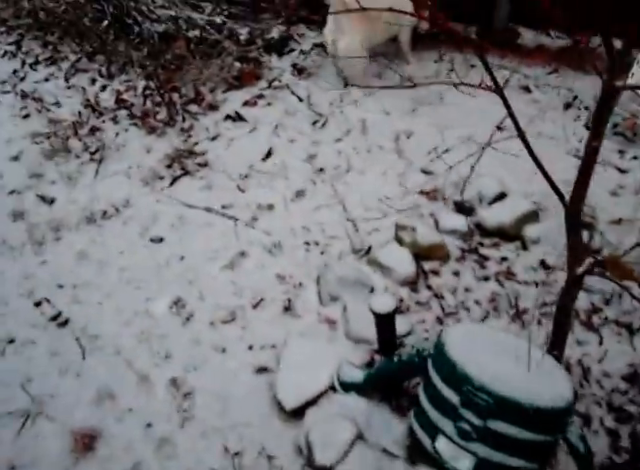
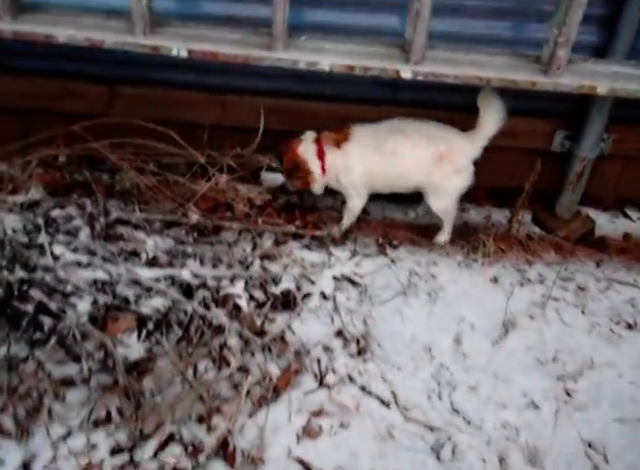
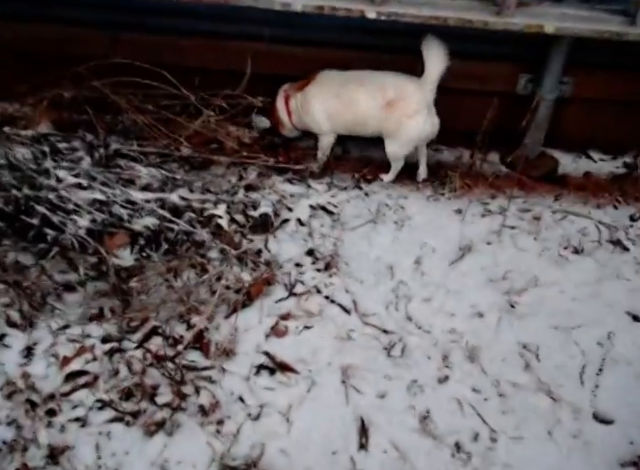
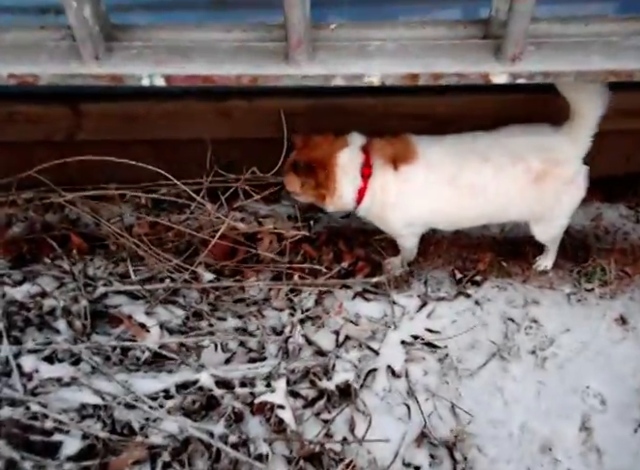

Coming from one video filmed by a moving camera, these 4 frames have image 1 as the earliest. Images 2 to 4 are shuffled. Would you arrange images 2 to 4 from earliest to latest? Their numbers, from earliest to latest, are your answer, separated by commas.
3, 2, 4
